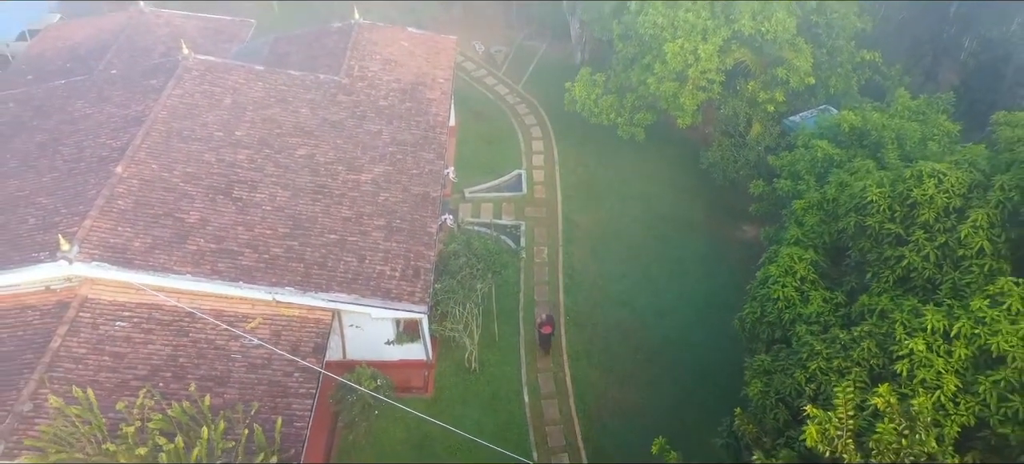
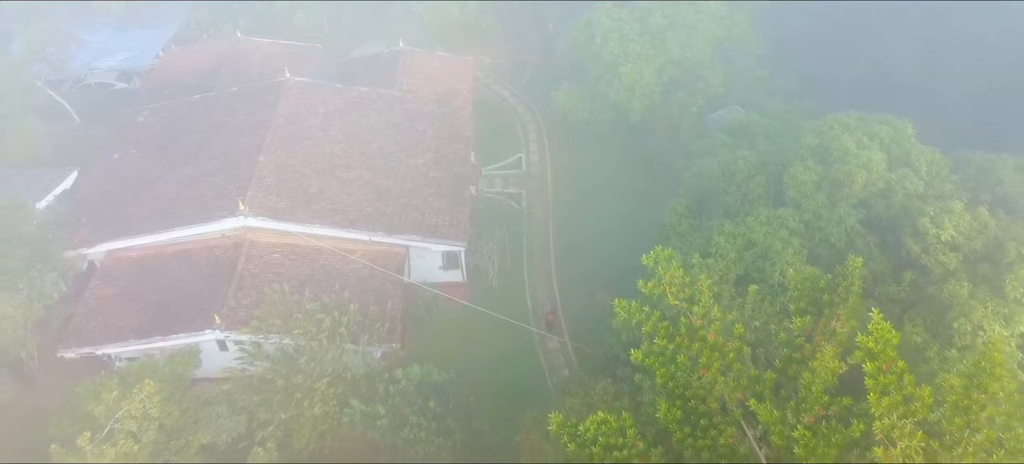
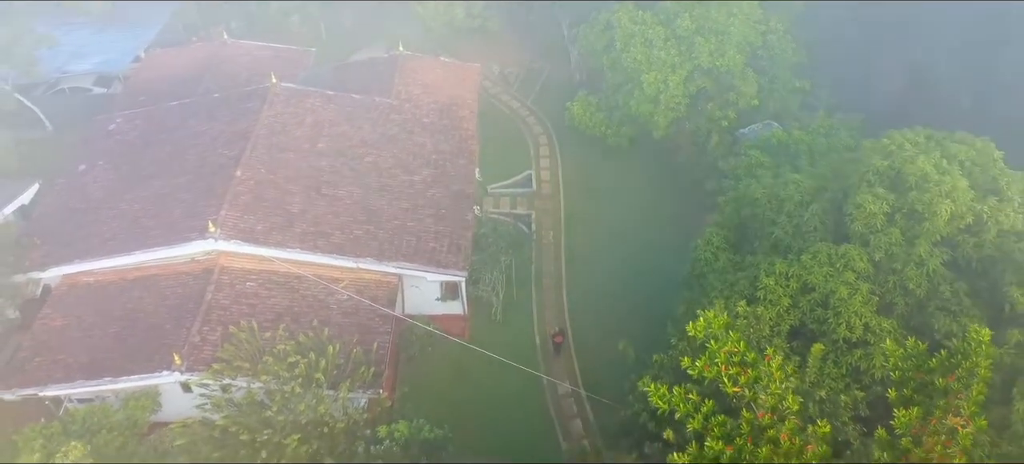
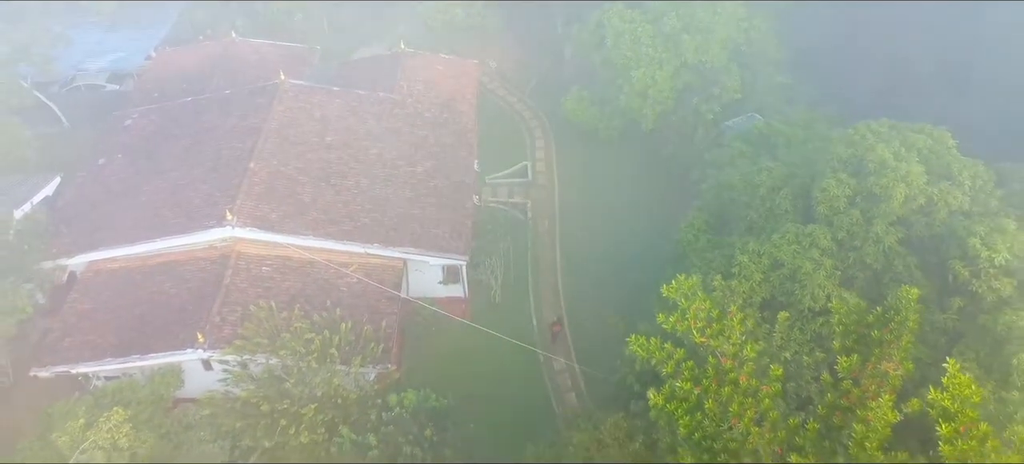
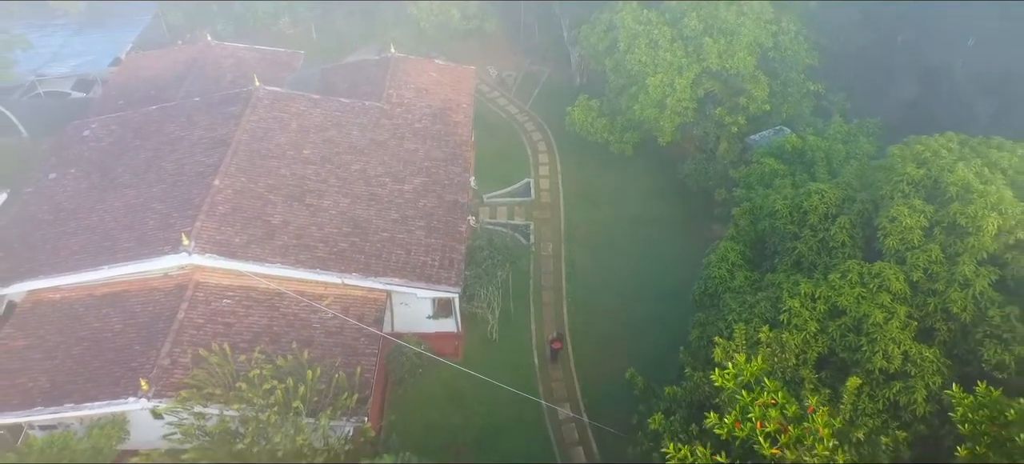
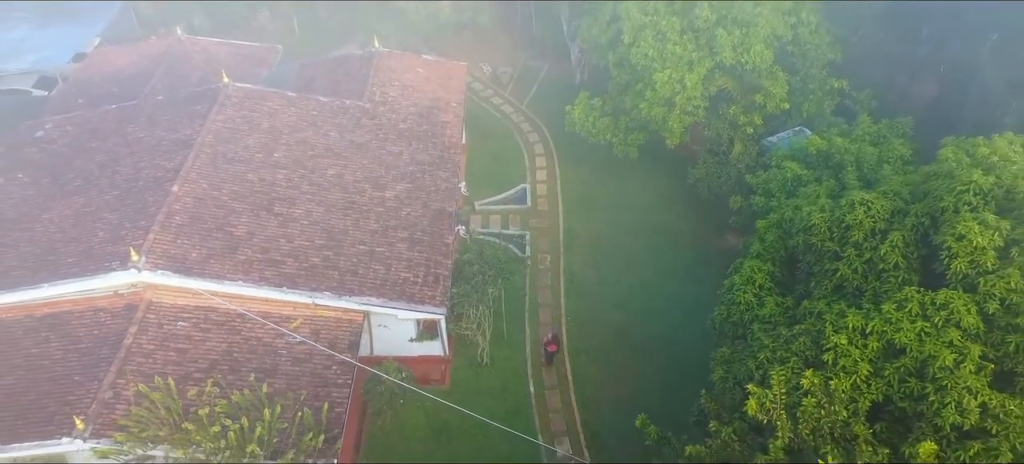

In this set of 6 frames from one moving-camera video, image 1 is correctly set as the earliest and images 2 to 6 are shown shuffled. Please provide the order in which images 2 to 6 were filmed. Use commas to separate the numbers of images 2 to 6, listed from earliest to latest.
6, 5, 3, 4, 2
